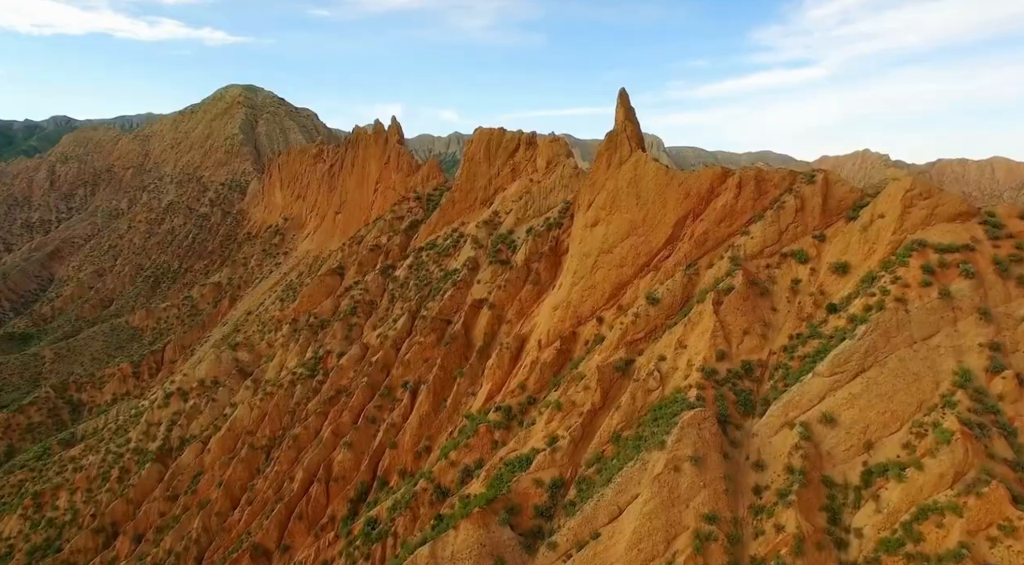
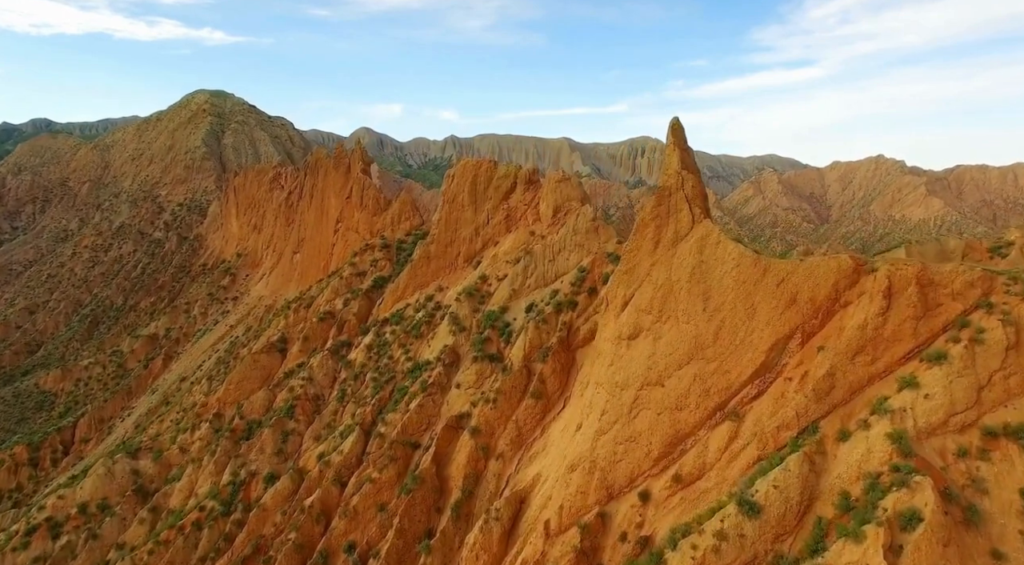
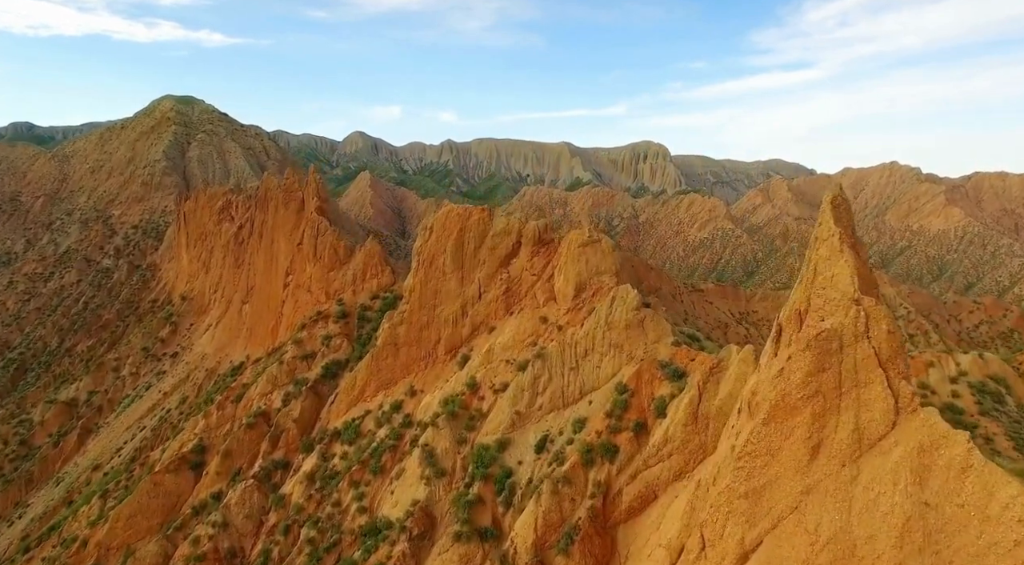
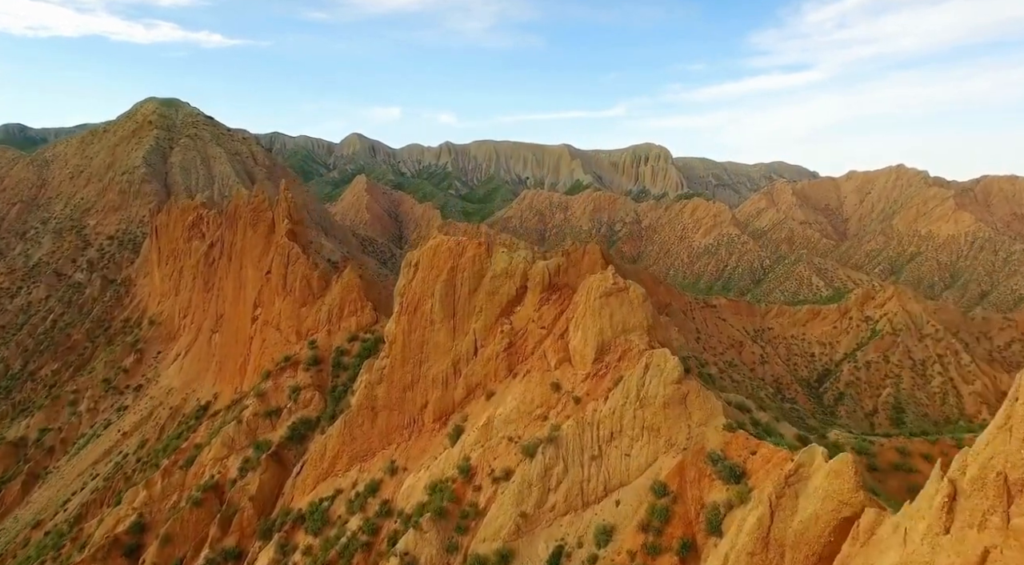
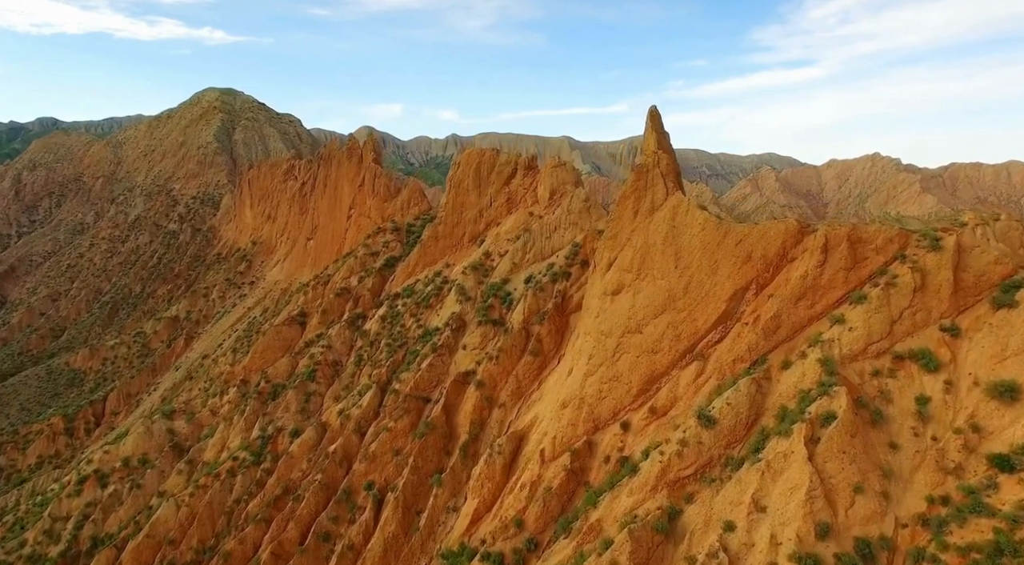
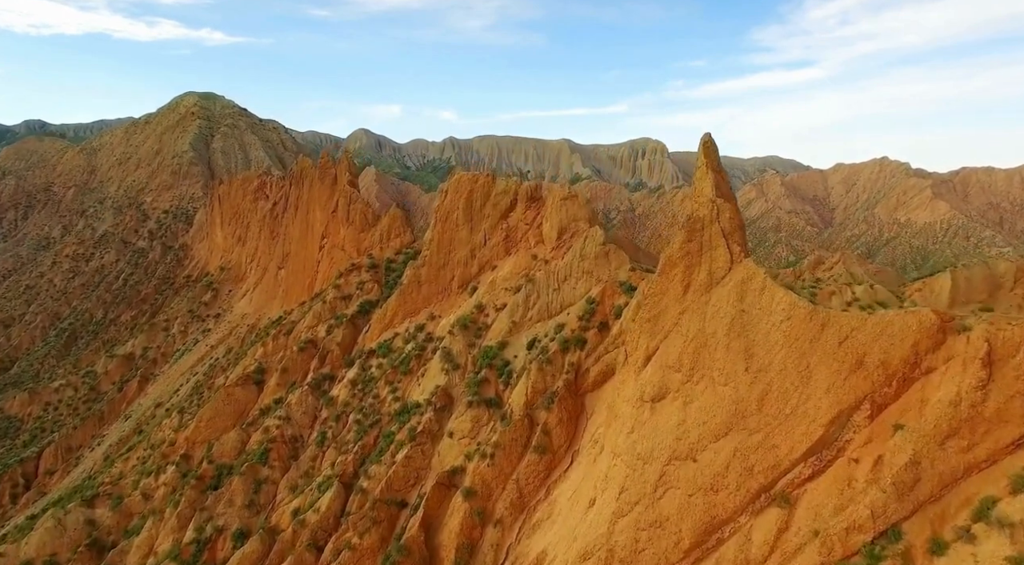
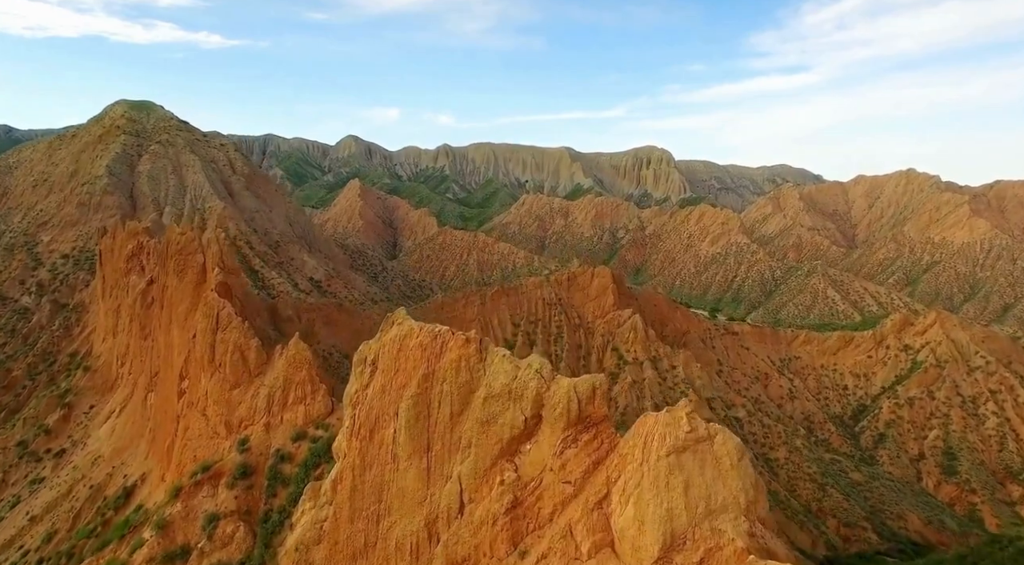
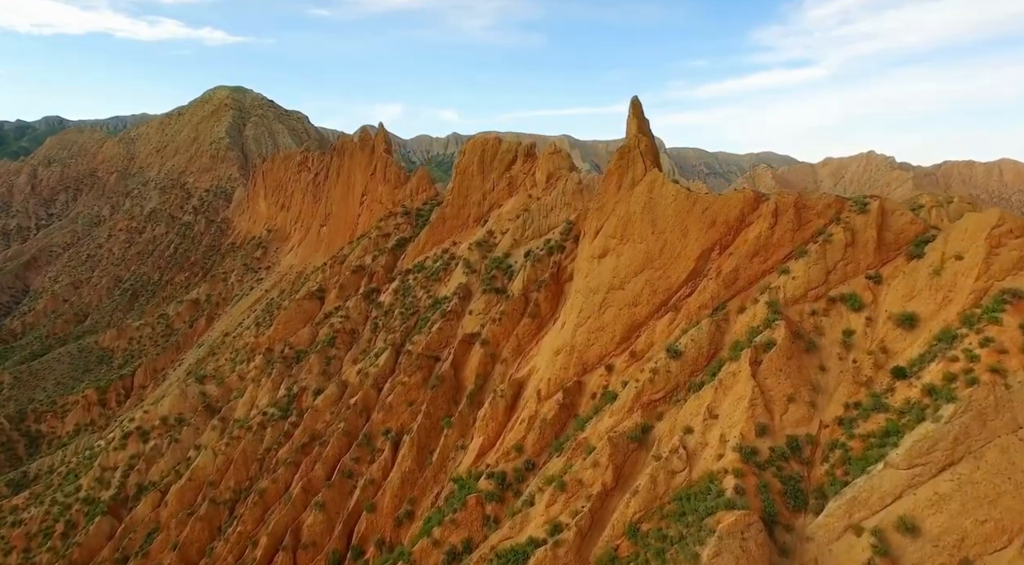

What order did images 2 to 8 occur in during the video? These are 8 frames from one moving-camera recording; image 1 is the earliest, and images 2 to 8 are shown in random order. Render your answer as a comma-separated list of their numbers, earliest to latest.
8, 5, 2, 6, 3, 4, 7
